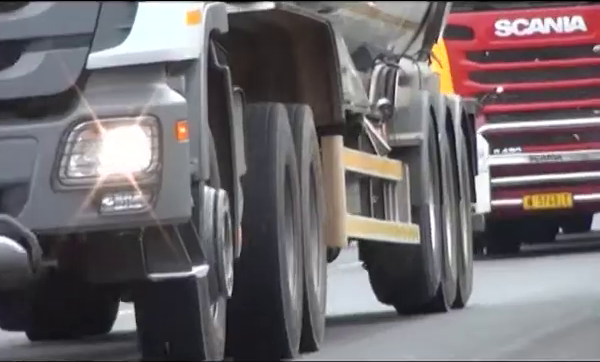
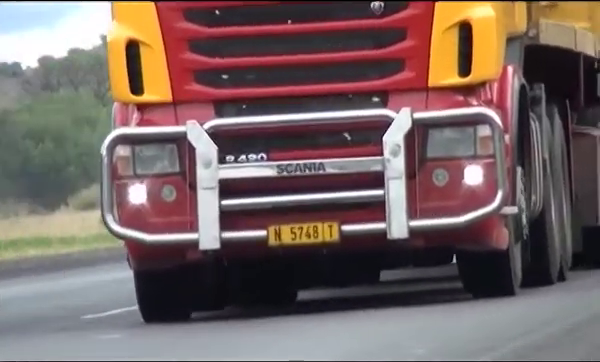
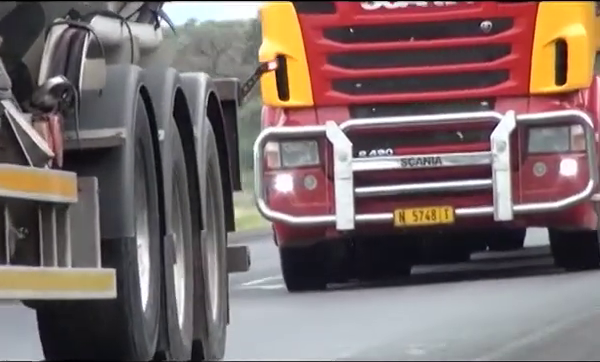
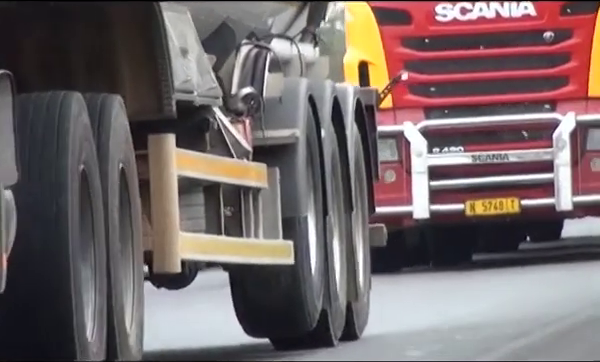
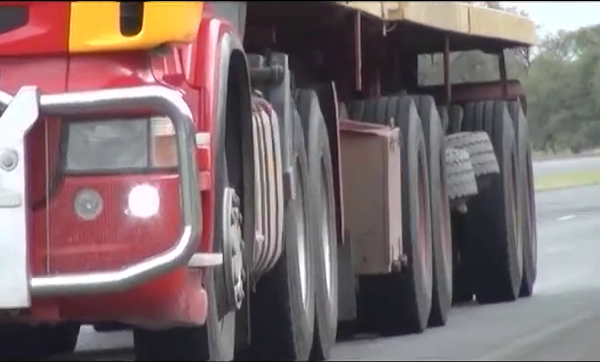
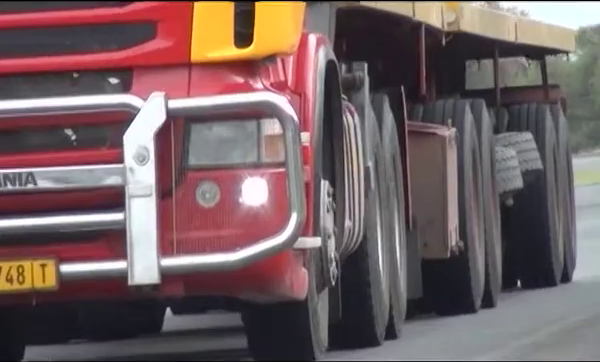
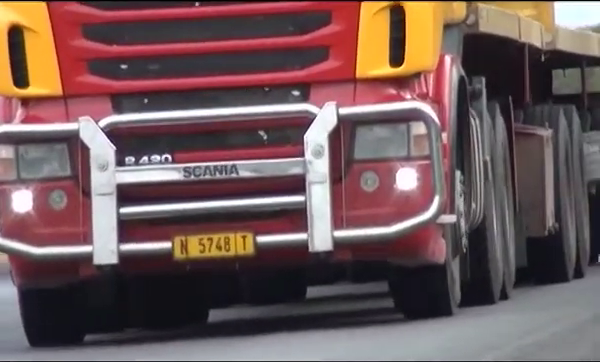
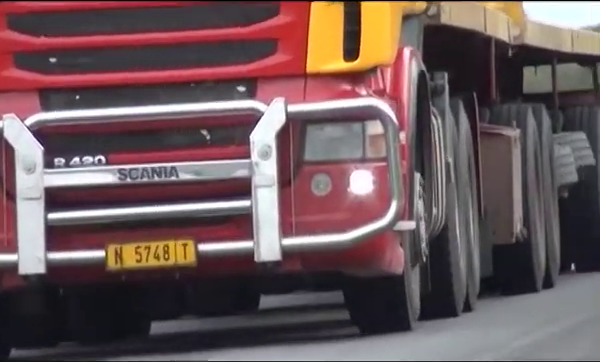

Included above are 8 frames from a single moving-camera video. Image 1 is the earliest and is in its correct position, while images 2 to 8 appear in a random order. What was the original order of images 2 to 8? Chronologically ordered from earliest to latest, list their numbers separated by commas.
4, 3, 2, 7, 8, 6, 5
